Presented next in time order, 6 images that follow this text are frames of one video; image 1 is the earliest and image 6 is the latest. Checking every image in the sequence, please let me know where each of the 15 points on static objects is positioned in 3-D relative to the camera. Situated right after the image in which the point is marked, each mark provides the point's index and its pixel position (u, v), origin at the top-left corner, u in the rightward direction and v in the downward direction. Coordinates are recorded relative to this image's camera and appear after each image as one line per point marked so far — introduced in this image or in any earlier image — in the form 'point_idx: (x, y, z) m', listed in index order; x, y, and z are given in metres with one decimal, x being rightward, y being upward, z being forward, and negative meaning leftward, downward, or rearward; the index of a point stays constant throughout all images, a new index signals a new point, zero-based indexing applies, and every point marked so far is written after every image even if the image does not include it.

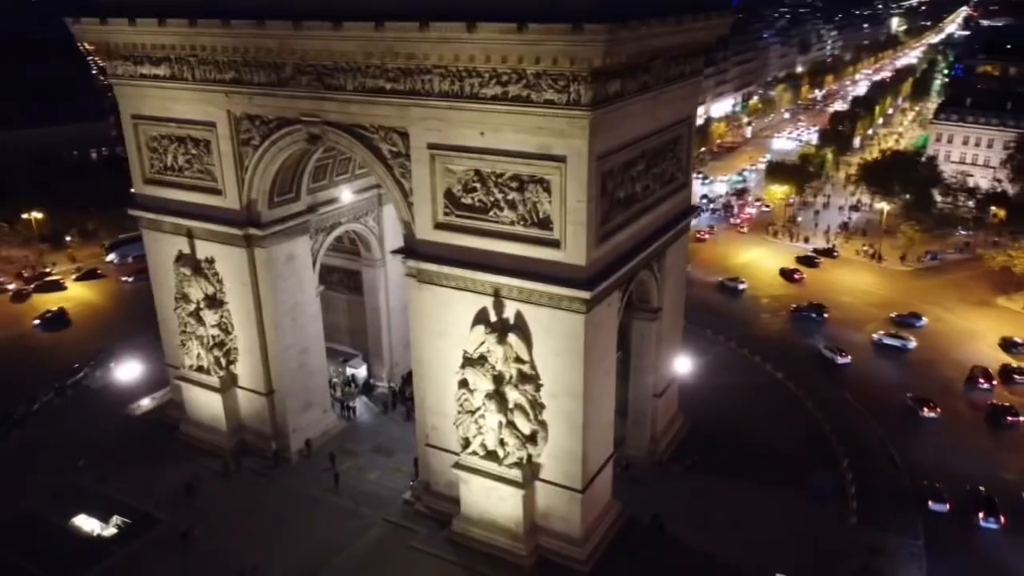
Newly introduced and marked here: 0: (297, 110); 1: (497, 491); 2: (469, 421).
0: (-4.8, +4.0, +16.6) m
1: (-0.3, -4.6, +16.8) m
2: (-1.0, -3.0, +16.7) m
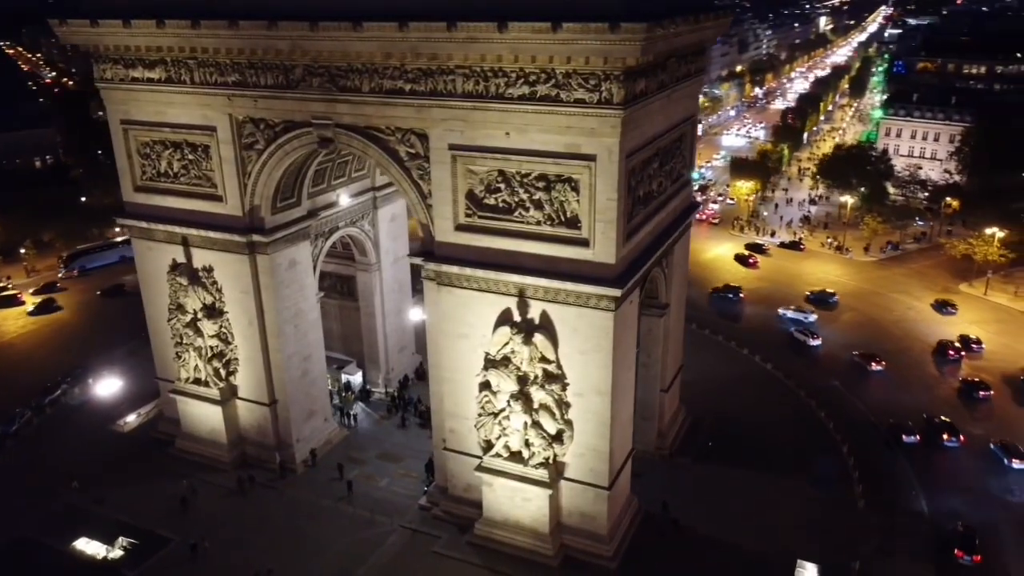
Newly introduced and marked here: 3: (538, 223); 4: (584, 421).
0: (-4.5, +3.9, +16.2) m
1: (+0.2, -4.6, +16.7) m
2: (-0.5, -3.0, +16.6) m
3: (+0.6, +1.3, +14.9) m
4: (+1.5, -2.9, +15.9) m
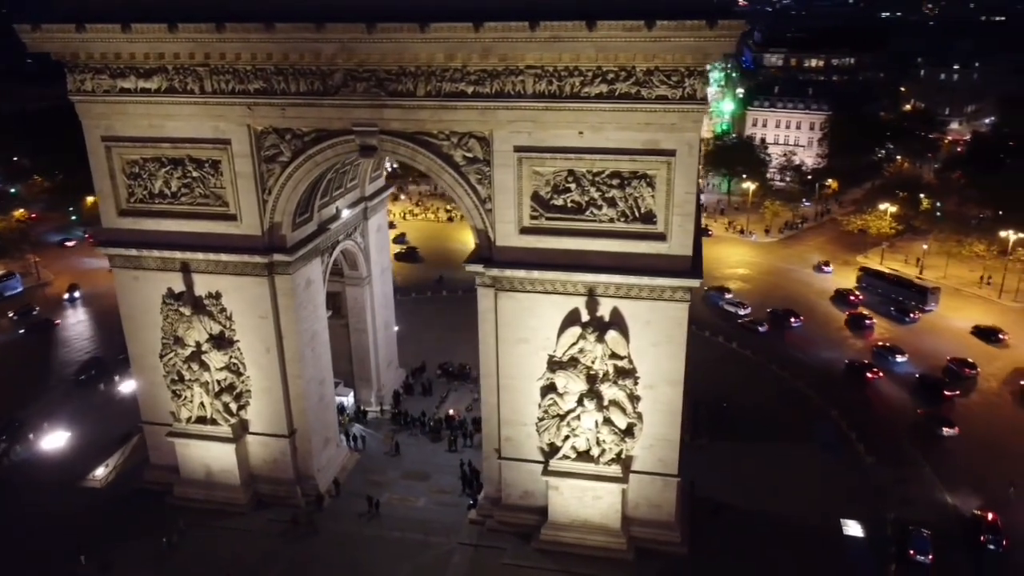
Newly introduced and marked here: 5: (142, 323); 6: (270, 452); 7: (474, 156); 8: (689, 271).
0: (-3.4, +3.5, +15.3) m
1: (+1.8, -4.6, +16.7) m
2: (+1.0, -3.1, +16.5) m
3: (+2.0, +1.4, +15.0) m
4: (+3.1, -2.7, +16.2) m
5: (-9.1, -0.9, +18.1) m
6: (-6.2, -4.2, +18.7) m
7: (-0.8, +2.7, +15.1) m
8: (+3.6, +0.3, +14.9) m
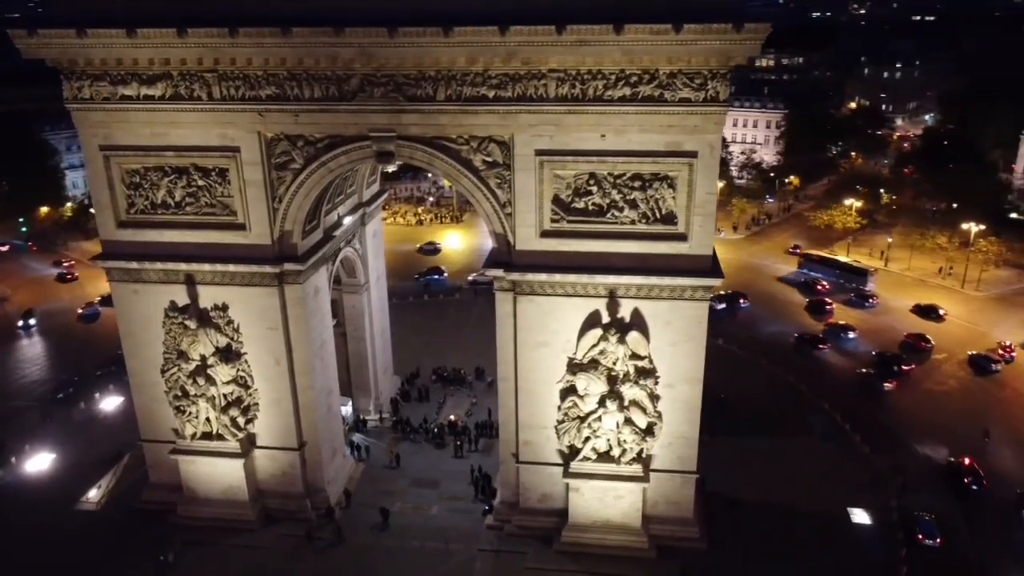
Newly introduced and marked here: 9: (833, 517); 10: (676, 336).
0: (-3.0, +3.3, +15.0) m
1: (+2.3, -4.6, +16.8) m
2: (+1.5, -3.1, +16.5) m
3: (+2.5, +1.4, +15.1) m
4: (+3.6, -2.7, +16.4) m
5: (-8.8, -1.2, +17.5) m
6: (-5.8, -4.4, +18.3) m
7: (-0.4, +2.6, +15.0) m
8: (+4.1, +0.4, +15.1) m
9: (+8.1, -5.8, +18.6) m
10: (+3.5, -1.0, +15.7) m
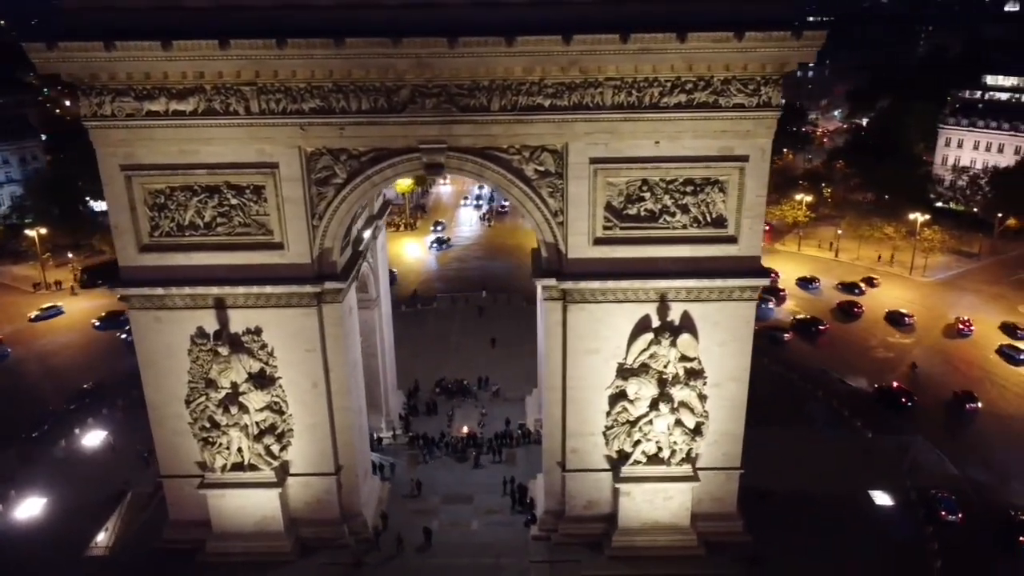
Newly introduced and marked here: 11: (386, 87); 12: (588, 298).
0: (-2.0, +3.0, +14.7) m
1: (+3.5, -4.7, +17.0) m
2: (+2.7, -3.2, +16.6) m
3: (+3.6, +1.3, +15.3) m
4: (+4.7, -2.8, +16.7) m
5: (-7.8, -1.8, +16.5) m
6: (-4.7, -4.9, +17.6) m
7: (+0.7, +2.4, +15.0) m
8: (+5.2, +0.4, +15.5) m
9: (+9.1, -5.6, +19.5) m
10: (+4.6, -1.0, +16.1) m
11: (-2.5, +3.9, +14.2) m
12: (+1.6, -0.2, +15.8) m
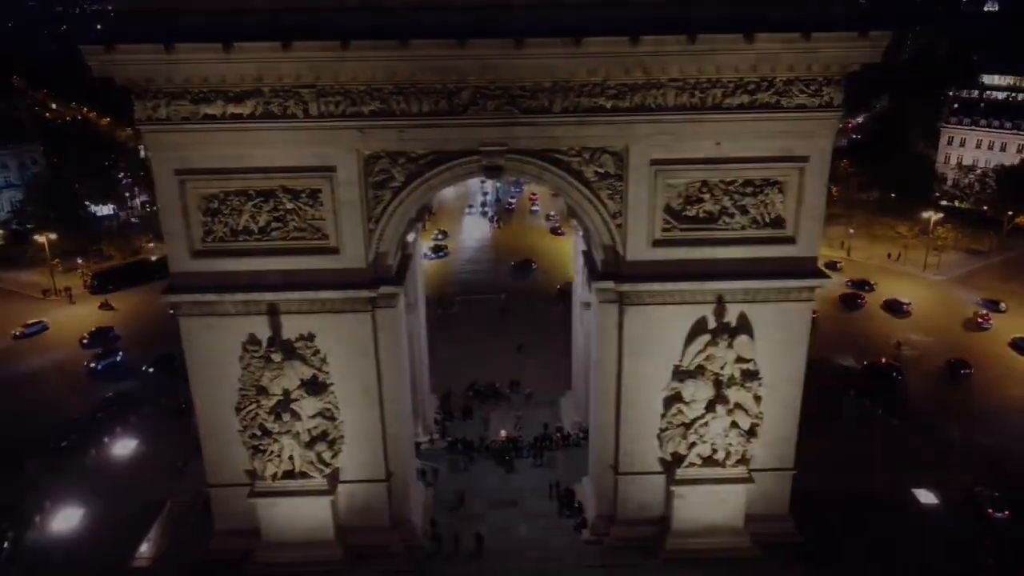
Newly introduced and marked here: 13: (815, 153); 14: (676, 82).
0: (-0.8, +2.9, +14.5) m
1: (+4.7, -4.7, +16.9) m
2: (+3.9, -3.3, +16.5) m
3: (+4.8, +1.3, +15.3) m
4: (+6.0, -2.8, +16.7) m
5: (-6.5, -1.9, +16.2) m
6: (-3.5, -5.0, +17.4) m
7: (+1.9, +2.4, +14.9) m
8: (+6.4, +0.3, +15.5) m
9: (+10.3, -5.6, +19.5) m
10: (+5.9, -1.1, +16.0) m
11: (-1.3, +3.8, +14.1) m
12: (+2.8, -0.3, +15.7) m
13: (+6.0, +2.7, +14.6) m
14: (+3.1, +4.0, +14.1) m
